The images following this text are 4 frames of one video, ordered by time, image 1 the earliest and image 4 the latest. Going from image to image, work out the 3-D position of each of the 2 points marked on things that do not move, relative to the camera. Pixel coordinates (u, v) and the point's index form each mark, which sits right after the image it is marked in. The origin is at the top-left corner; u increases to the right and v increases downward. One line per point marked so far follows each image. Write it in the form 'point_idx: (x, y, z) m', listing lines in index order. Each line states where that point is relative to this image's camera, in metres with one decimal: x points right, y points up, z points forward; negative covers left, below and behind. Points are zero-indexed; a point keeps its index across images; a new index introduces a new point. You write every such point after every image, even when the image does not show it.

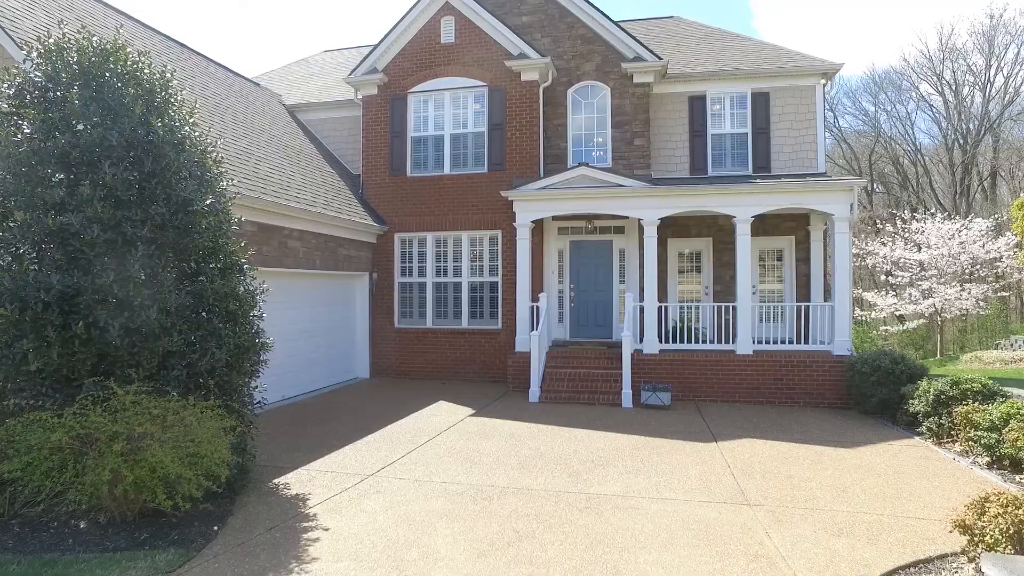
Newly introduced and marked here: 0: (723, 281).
0: (+3.7, +0.1, +12.1) m
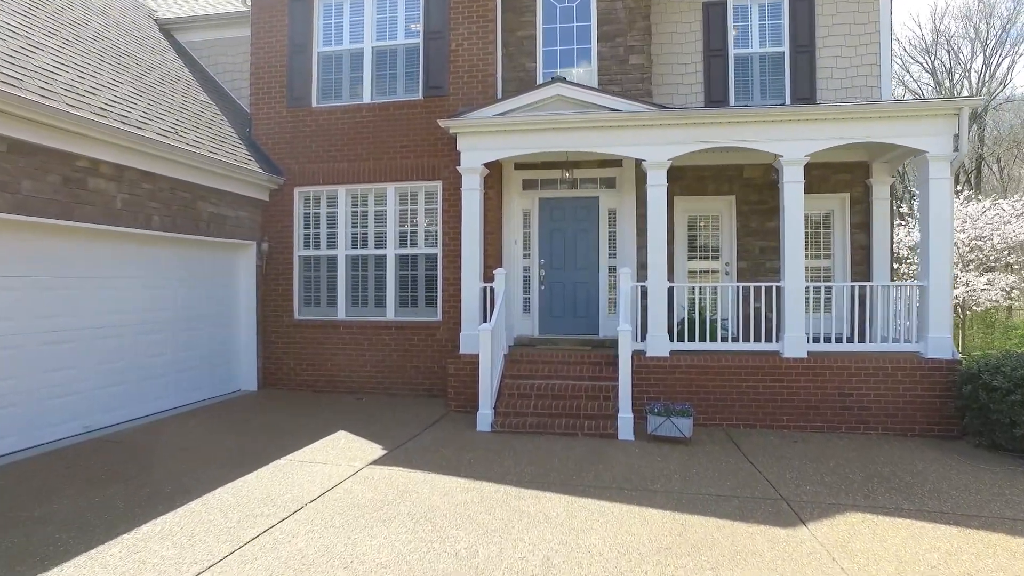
0: (+3.0, +0.4, +8.8) m
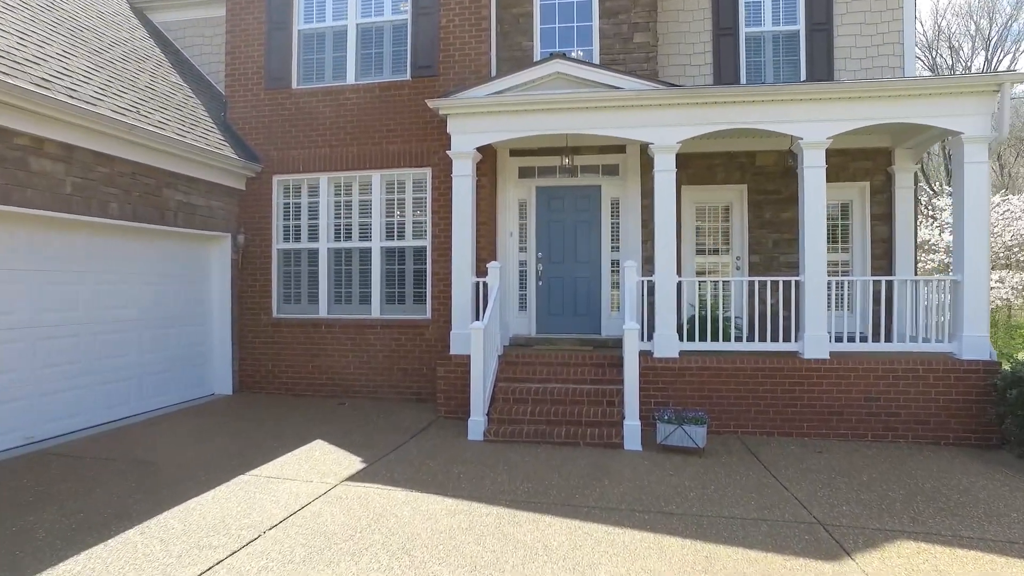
0: (+3.0, +0.5, +8.2) m
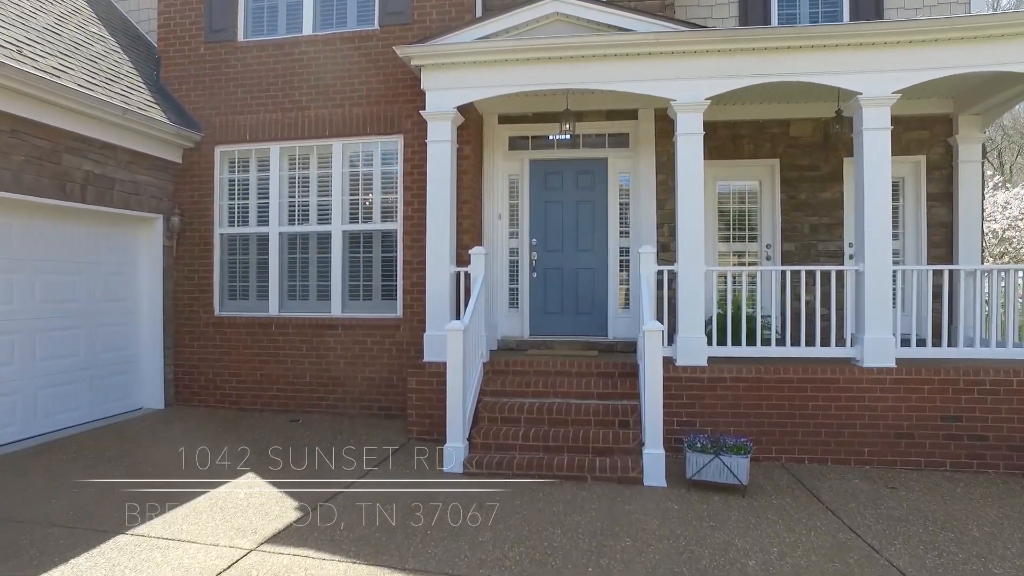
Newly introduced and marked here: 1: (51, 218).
0: (+2.9, +0.5, +6.9) m
1: (-3.8, +0.6, +5.7) m
